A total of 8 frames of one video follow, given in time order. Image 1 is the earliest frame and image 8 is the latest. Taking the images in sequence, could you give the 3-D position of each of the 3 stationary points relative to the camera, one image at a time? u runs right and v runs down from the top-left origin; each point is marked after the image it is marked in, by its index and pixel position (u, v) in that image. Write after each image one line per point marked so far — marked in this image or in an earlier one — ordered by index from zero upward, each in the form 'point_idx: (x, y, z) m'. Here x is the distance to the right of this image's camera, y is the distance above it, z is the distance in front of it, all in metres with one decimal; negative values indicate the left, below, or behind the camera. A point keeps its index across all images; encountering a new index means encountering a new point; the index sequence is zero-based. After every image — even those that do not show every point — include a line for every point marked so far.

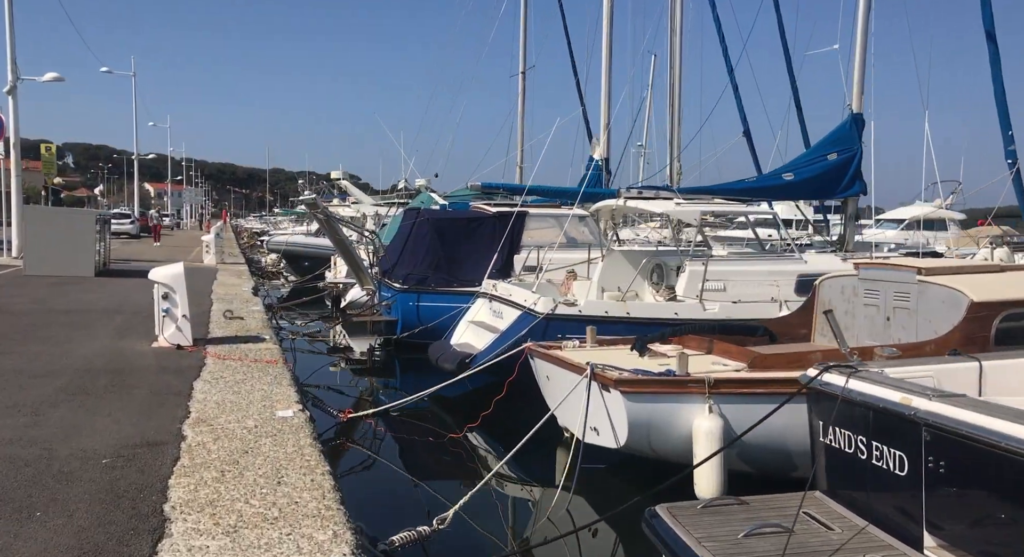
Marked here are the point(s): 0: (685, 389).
0: (+1.1, -0.7, +6.1) m
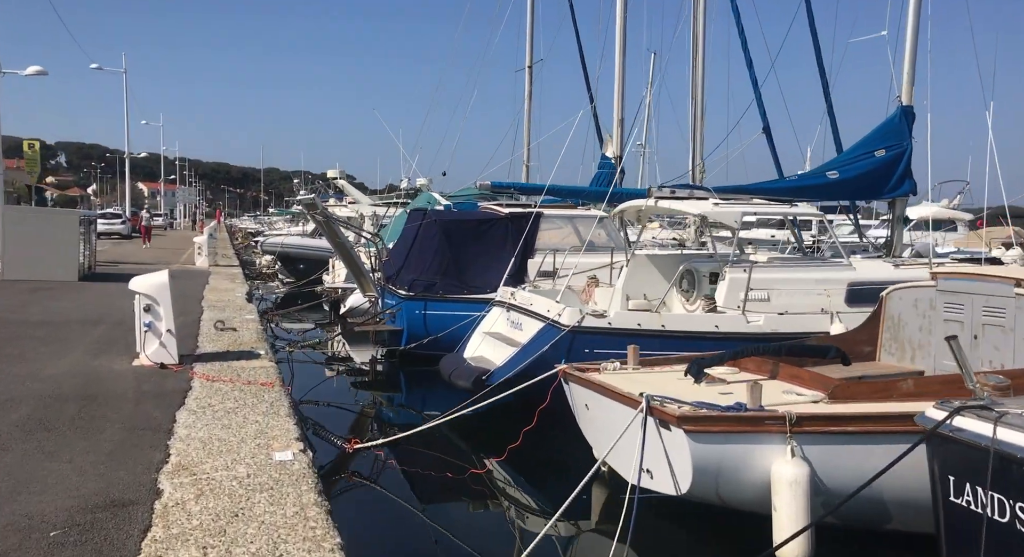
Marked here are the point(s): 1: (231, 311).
0: (+1.4, -0.8, +5.1) m
1: (-4.0, -0.5, +13.6) m
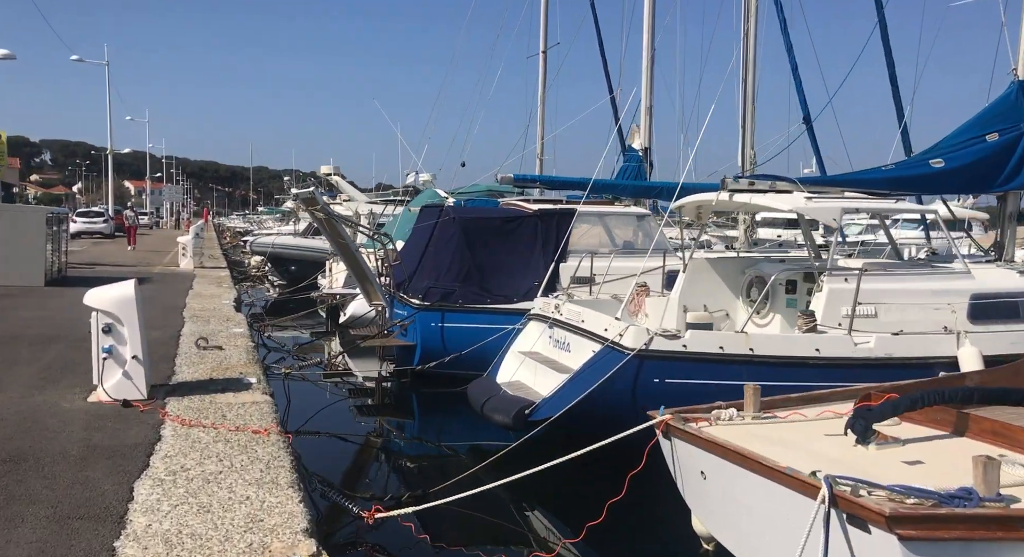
0: (+1.8, -0.9, +3.4) m
1: (-3.7, -0.6, +11.8) m
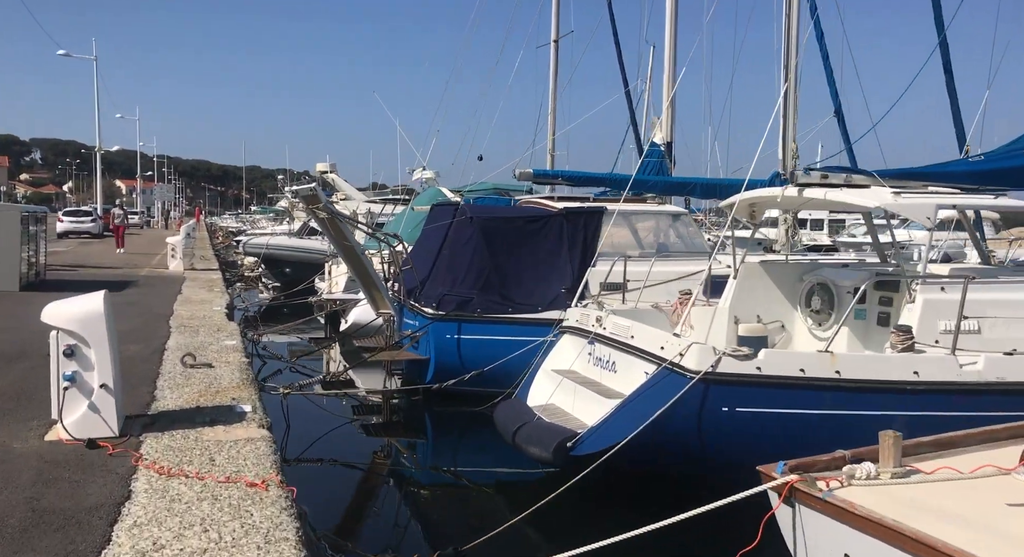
0: (+2.1, -1.0, +2.2) m
1: (-3.4, -0.6, +10.6) m
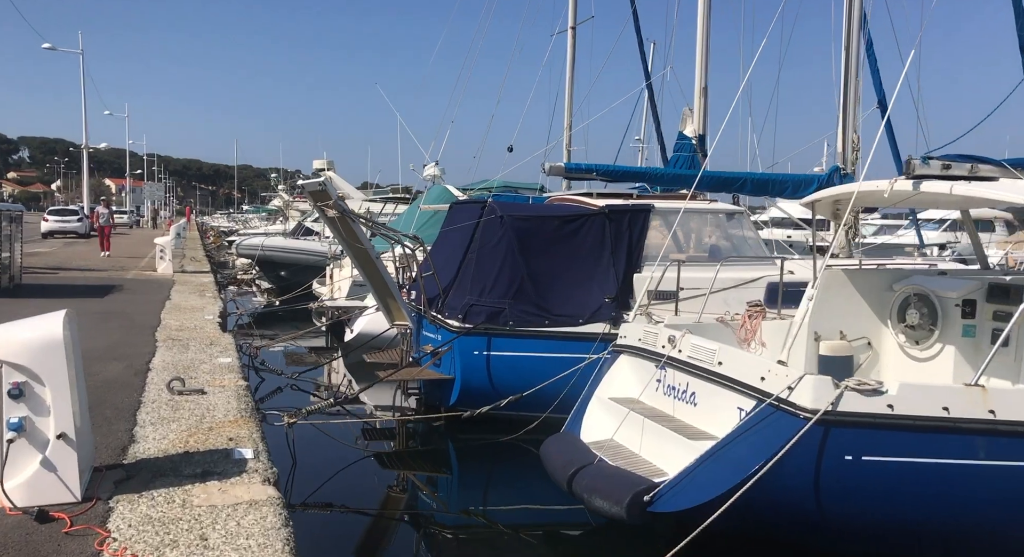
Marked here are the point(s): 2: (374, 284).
0: (+2.5, -1.0, +1.0) m
1: (-3.1, -0.7, +9.3) m
2: (-1.4, -0.1, +9.2) m
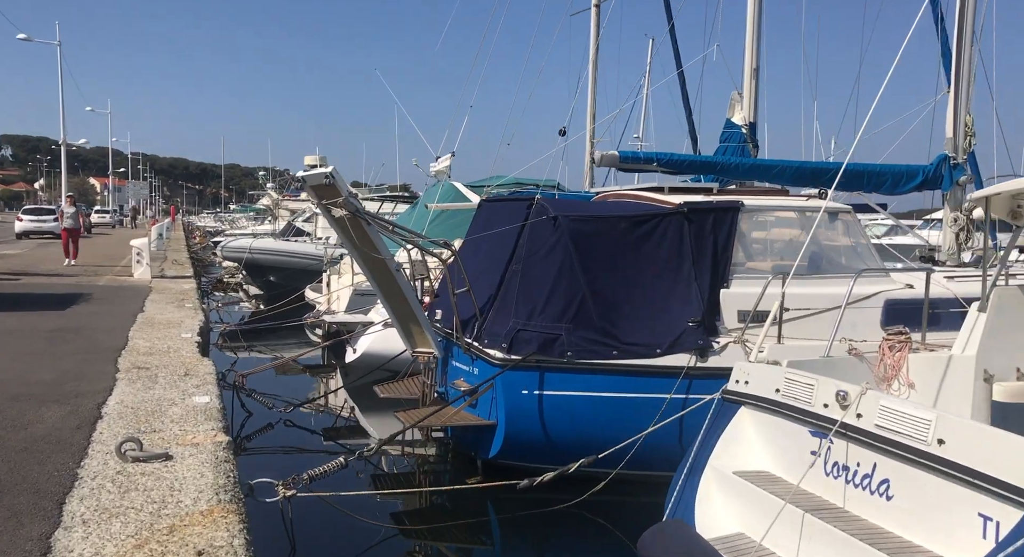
0: (+3.0, -1.2, -0.9) m
1: (-2.7, -0.8, +7.4) m
2: (-0.9, -0.2, +7.3) m
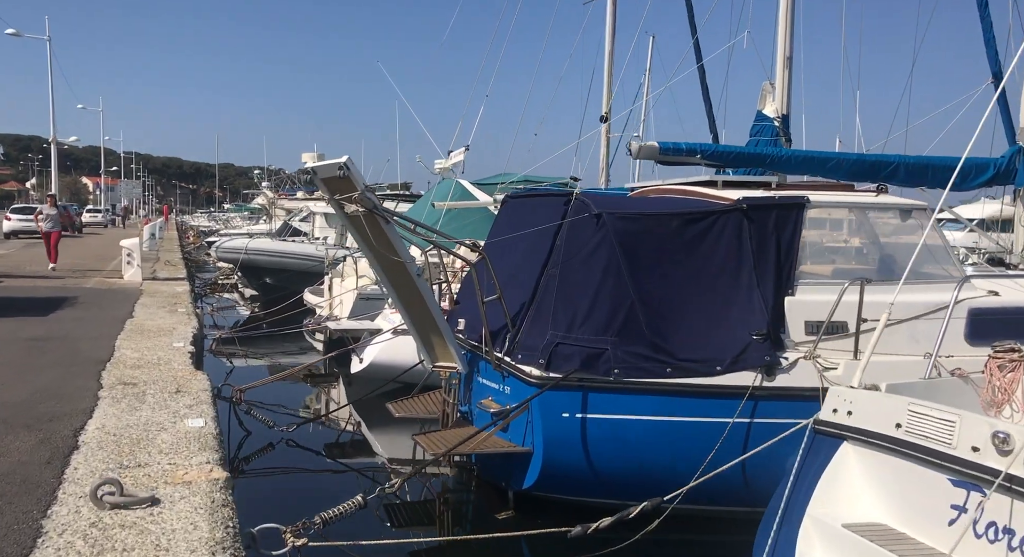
0: (+3.3, -1.2, -1.7) m
1: (-2.4, -0.9, +6.5) m
2: (-0.7, -0.2, +6.4) m
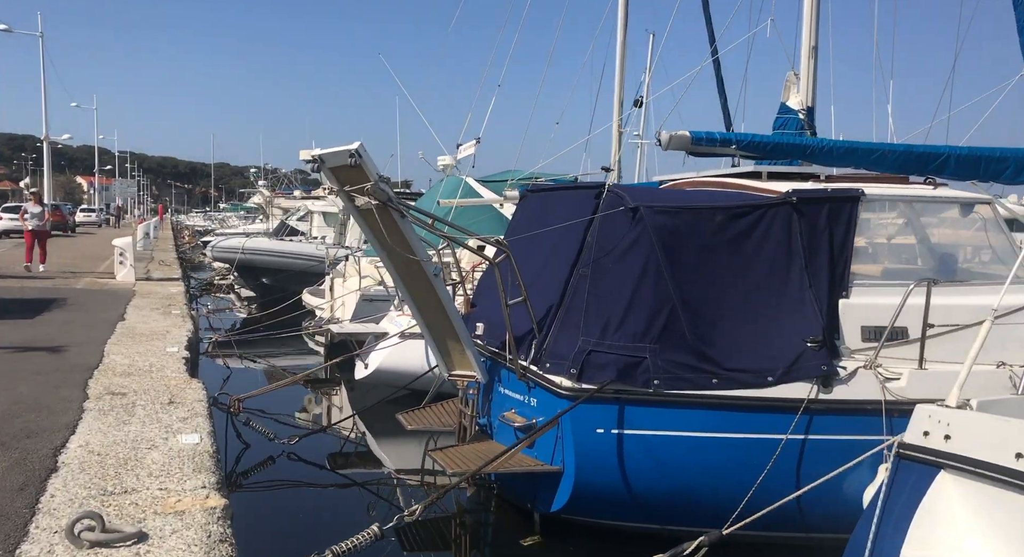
0: (+3.5, -1.2, -2.3) m
1: (-2.3, -0.9, +5.9) m
2: (-0.5, -0.2, +5.9) m
